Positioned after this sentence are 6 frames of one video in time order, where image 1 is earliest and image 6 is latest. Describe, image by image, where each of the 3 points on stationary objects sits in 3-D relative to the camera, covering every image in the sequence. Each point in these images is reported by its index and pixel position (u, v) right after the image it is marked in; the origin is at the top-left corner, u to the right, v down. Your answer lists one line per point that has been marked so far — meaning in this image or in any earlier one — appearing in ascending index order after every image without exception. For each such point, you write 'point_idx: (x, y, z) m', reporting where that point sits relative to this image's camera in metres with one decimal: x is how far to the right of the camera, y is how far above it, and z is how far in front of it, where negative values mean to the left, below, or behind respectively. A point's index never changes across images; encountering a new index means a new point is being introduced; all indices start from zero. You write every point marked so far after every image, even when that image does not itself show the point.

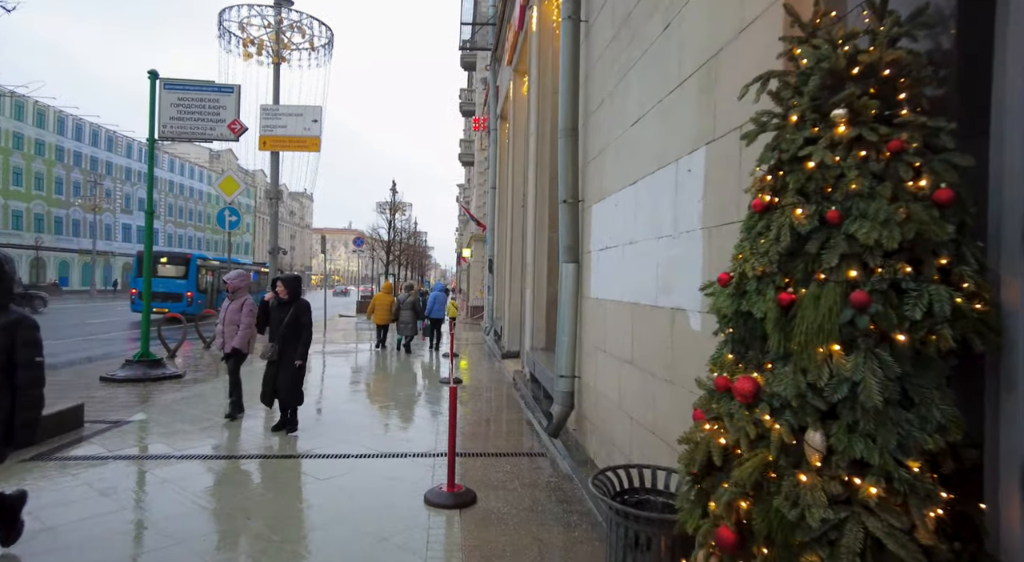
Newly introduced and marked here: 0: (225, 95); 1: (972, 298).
0: (-5.1, +3.3, +11.3) m
1: (+1.2, 0.0, +1.6) m
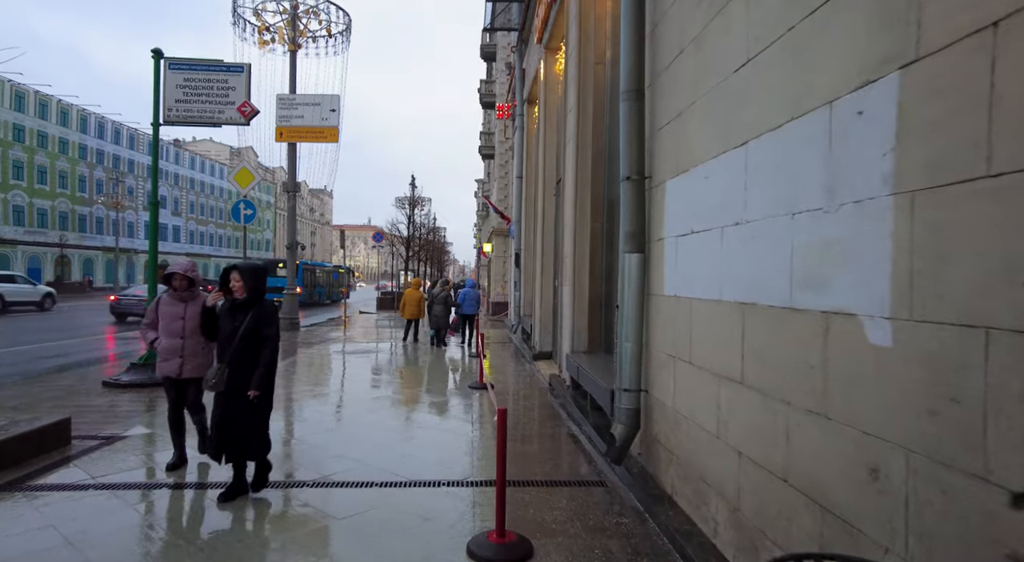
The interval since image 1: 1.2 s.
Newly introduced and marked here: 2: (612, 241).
0: (-4.6, +3.4, +10.4) m
1: (+1.5, 0.0, +0.6) m
2: (+1.4, +0.5, +8.4) m
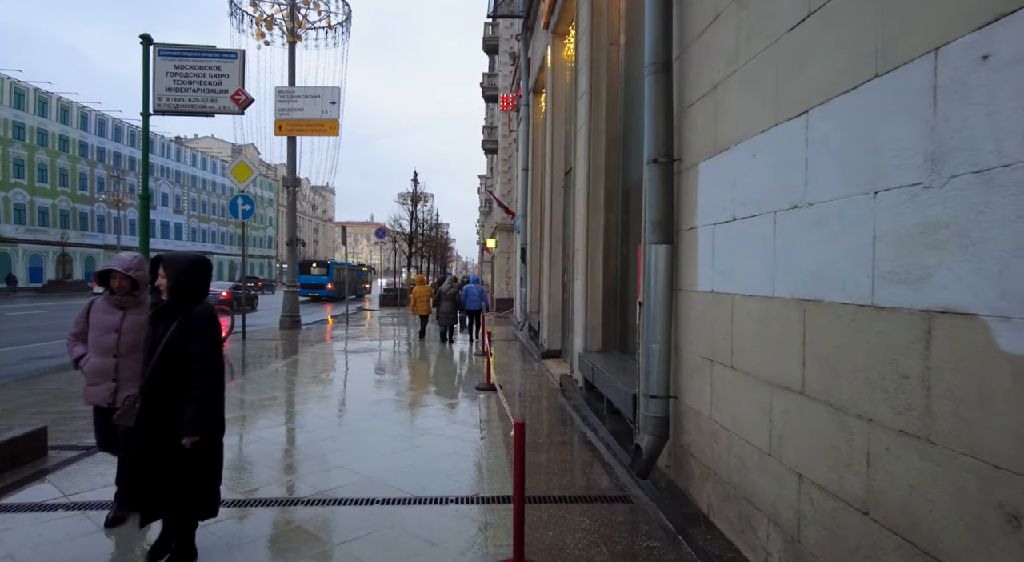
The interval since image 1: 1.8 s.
0: (-4.5, +3.4, +9.9) m
1: (+1.5, 0.0, +0.1) m
2: (+1.5, +0.6, +7.9) m
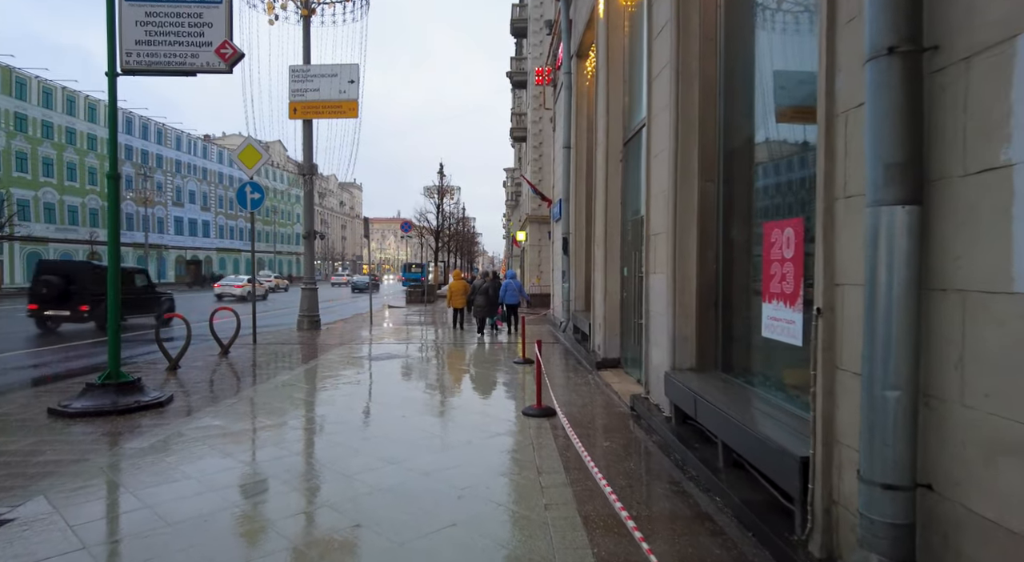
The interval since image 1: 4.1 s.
0: (-3.8, +3.5, +8.1) m
1: (+1.8, 0.0, -2.0) m
2: (+2.1, +0.6, +5.8) m
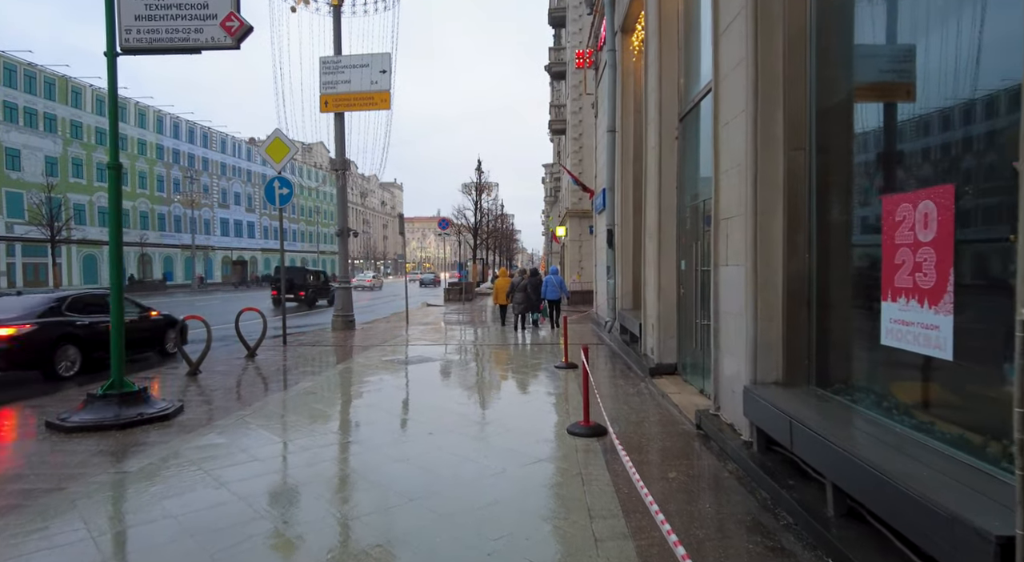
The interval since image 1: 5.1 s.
0: (-3.4, +3.5, +7.3) m
1: (+1.6, 0.0, -3.1) m
2: (+2.4, +0.7, +4.7) m
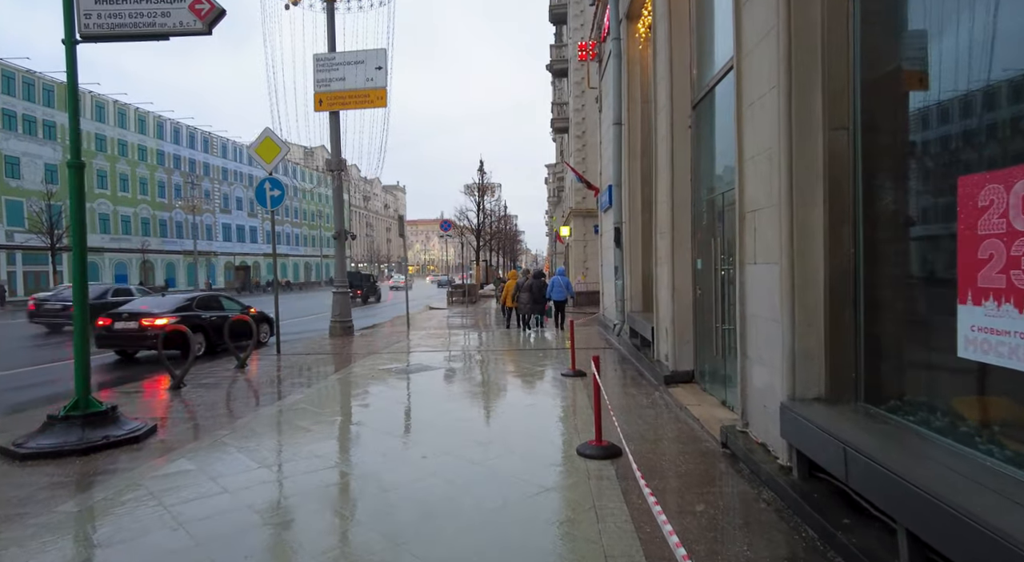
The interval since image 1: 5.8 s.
0: (-3.4, +3.4, +6.6) m
1: (+1.6, 0.0, -3.8) m
2: (+2.4, +0.7, +4.0) m
